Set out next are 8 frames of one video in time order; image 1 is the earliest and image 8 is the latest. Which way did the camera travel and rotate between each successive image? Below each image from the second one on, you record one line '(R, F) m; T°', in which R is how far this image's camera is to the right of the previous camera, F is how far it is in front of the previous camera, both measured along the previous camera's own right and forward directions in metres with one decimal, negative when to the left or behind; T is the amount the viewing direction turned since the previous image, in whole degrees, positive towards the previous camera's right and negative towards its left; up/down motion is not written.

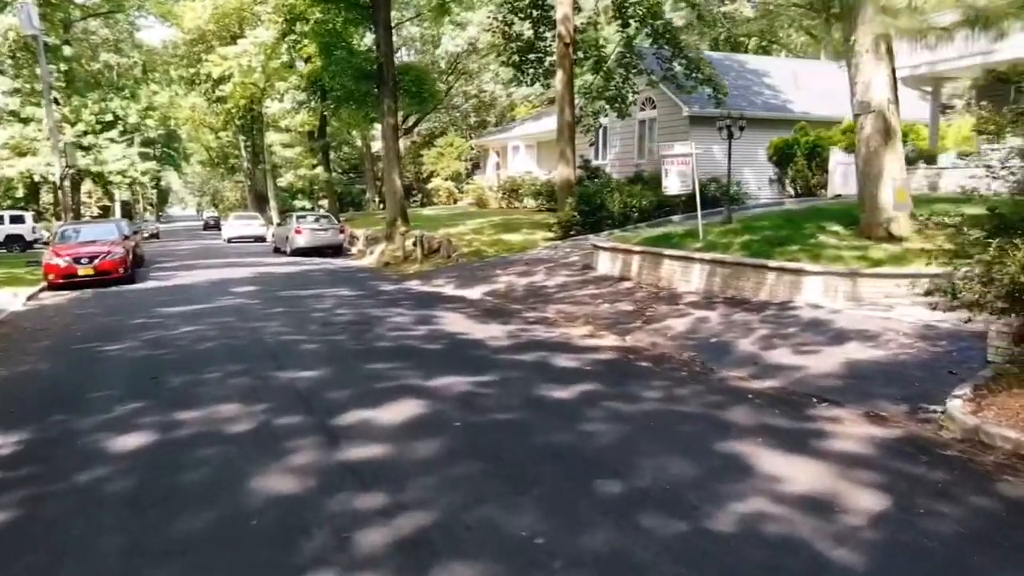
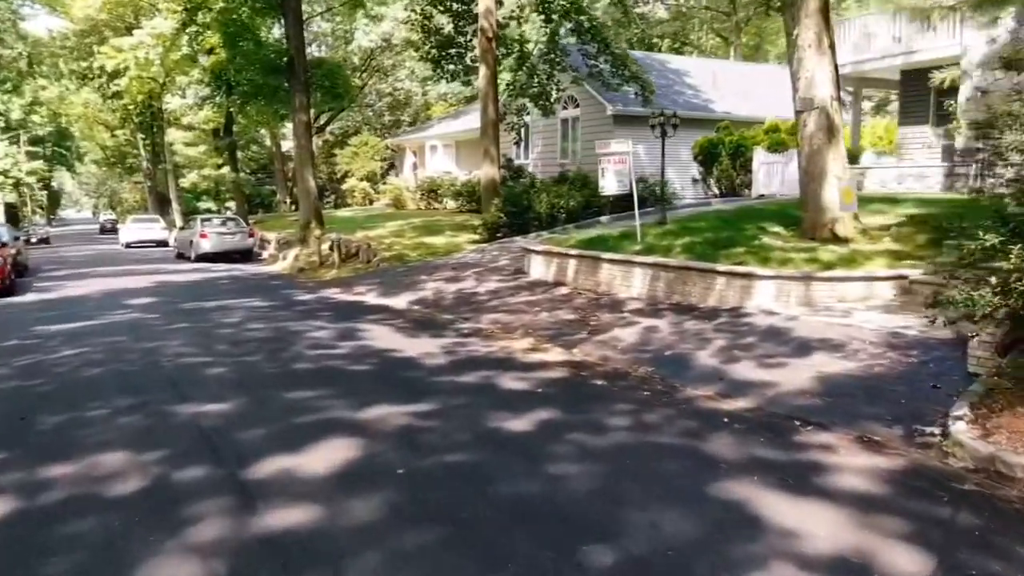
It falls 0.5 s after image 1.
(-0.2, +0.9) m; +6°
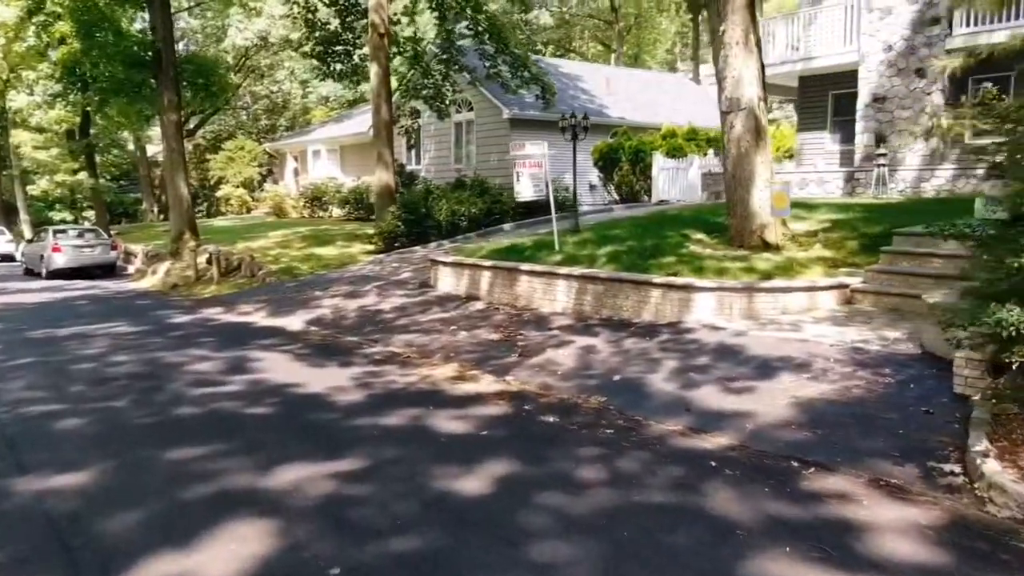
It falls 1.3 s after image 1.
(-0.4, +1.1) m; +9°
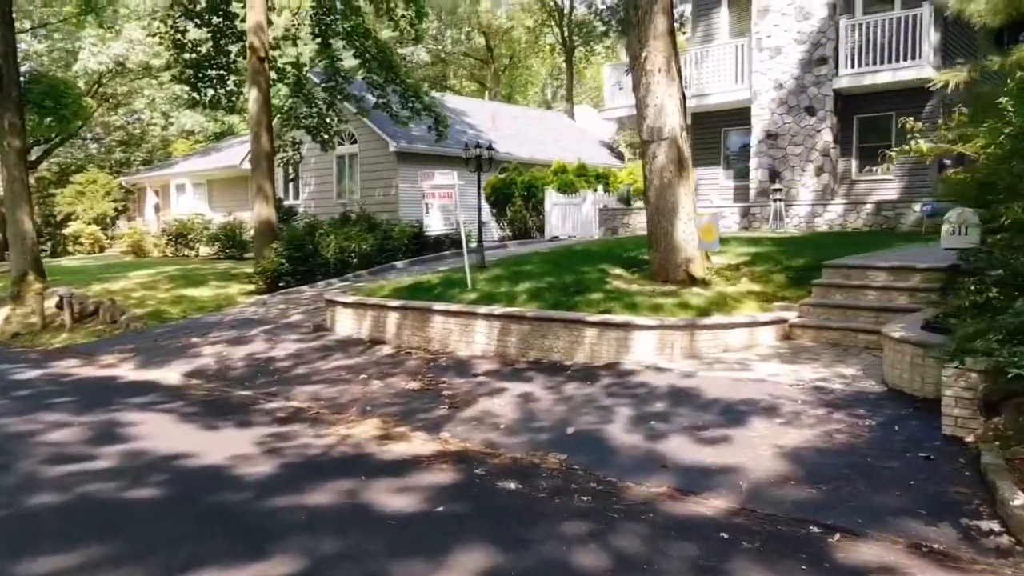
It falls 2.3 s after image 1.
(-0.5, +0.9) m; +9°
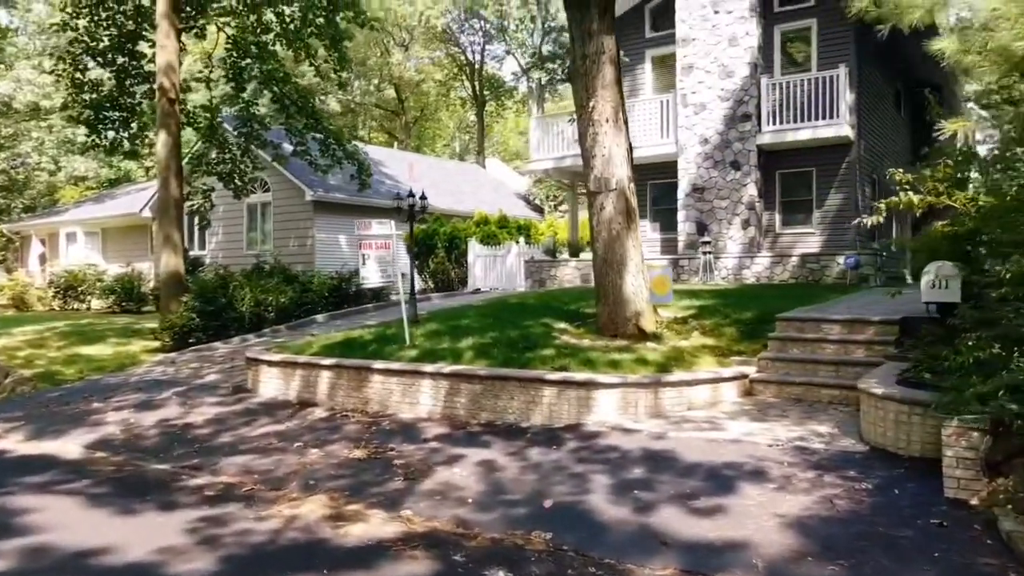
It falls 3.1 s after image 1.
(-0.5, +0.6) m; +7°
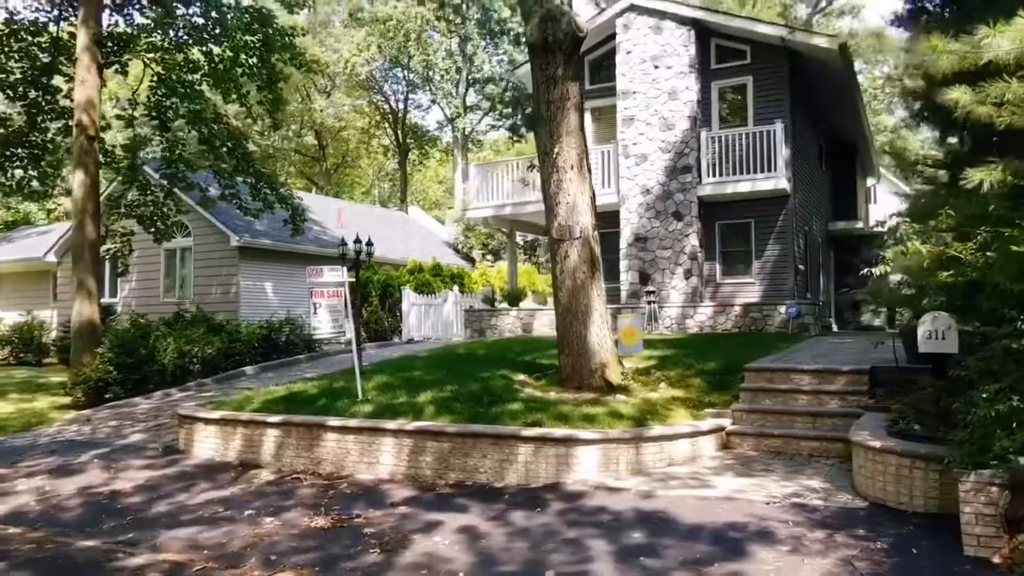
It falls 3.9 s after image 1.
(-0.6, +0.4) m; +6°
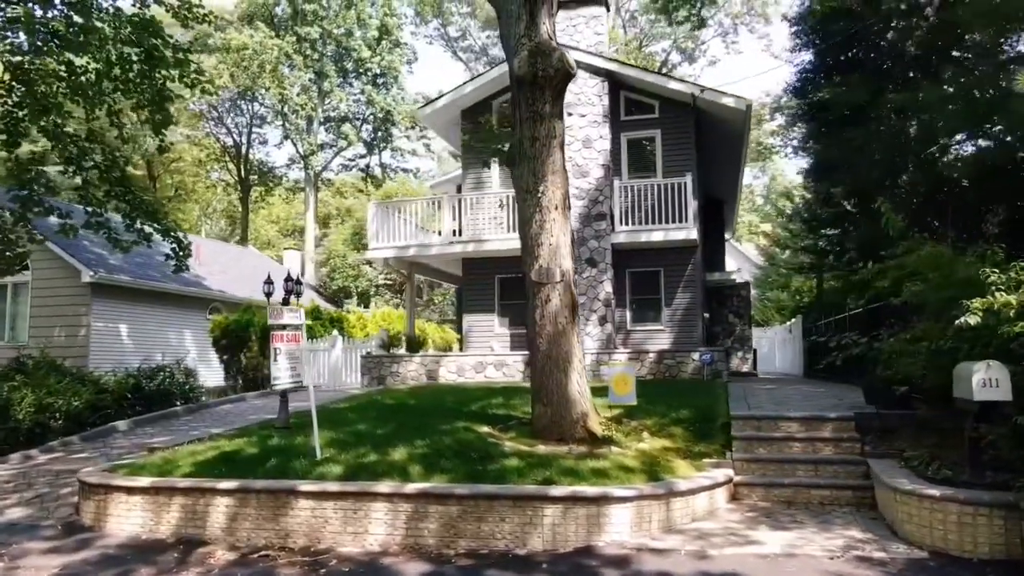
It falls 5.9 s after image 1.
(-1.8, +0.8) m; +13°
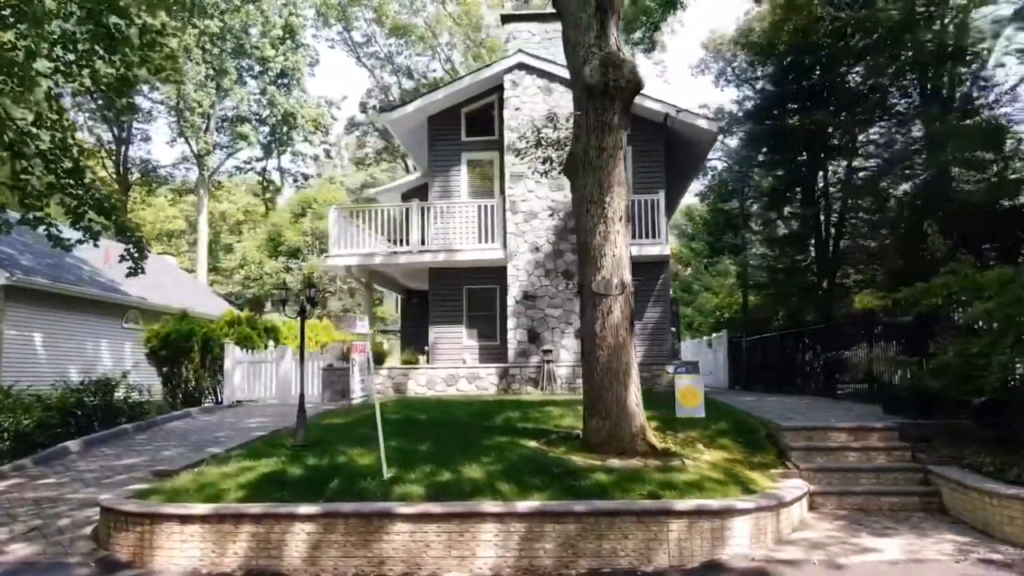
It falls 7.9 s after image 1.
(-2.3, +0.4) m; +10°
